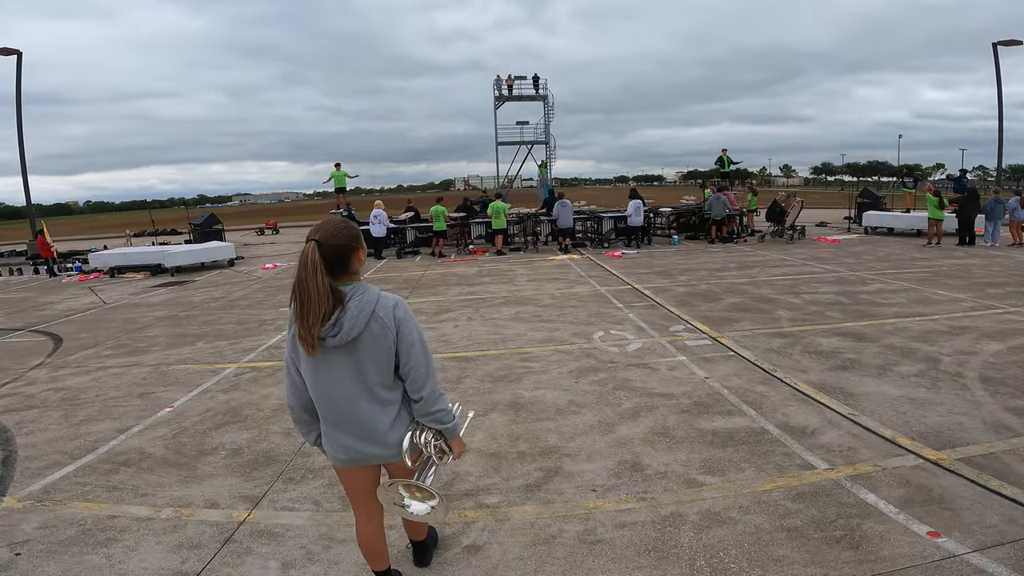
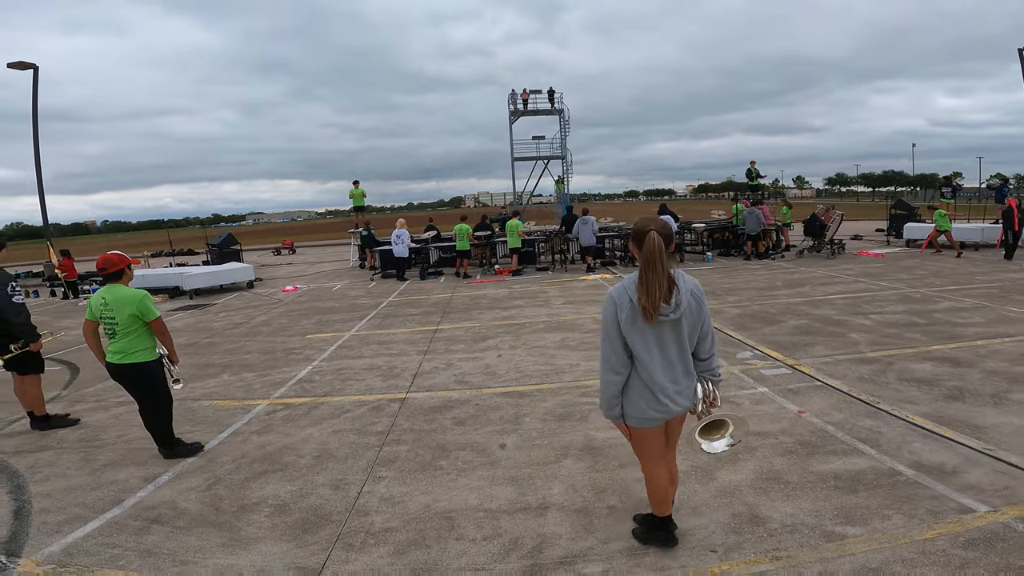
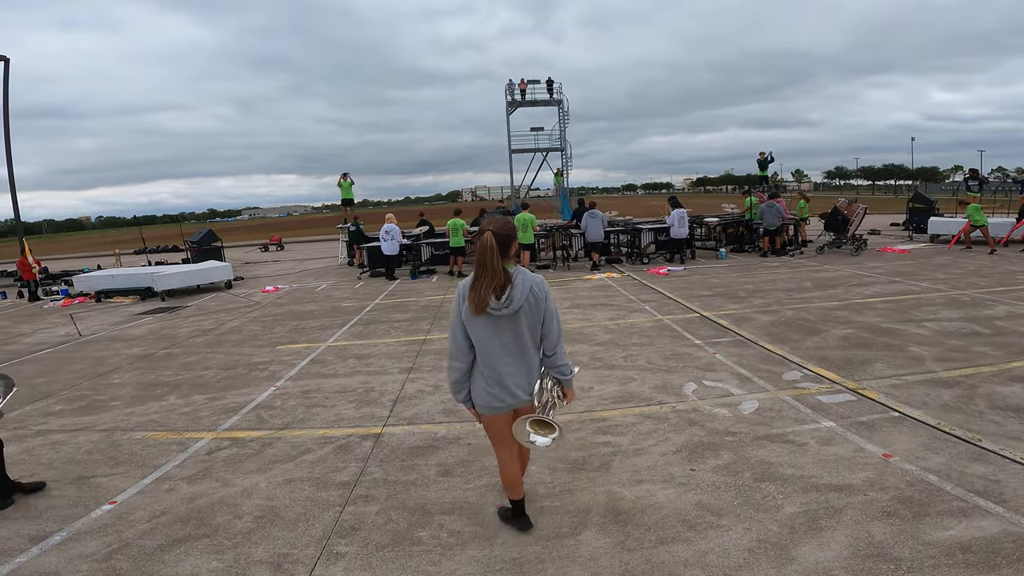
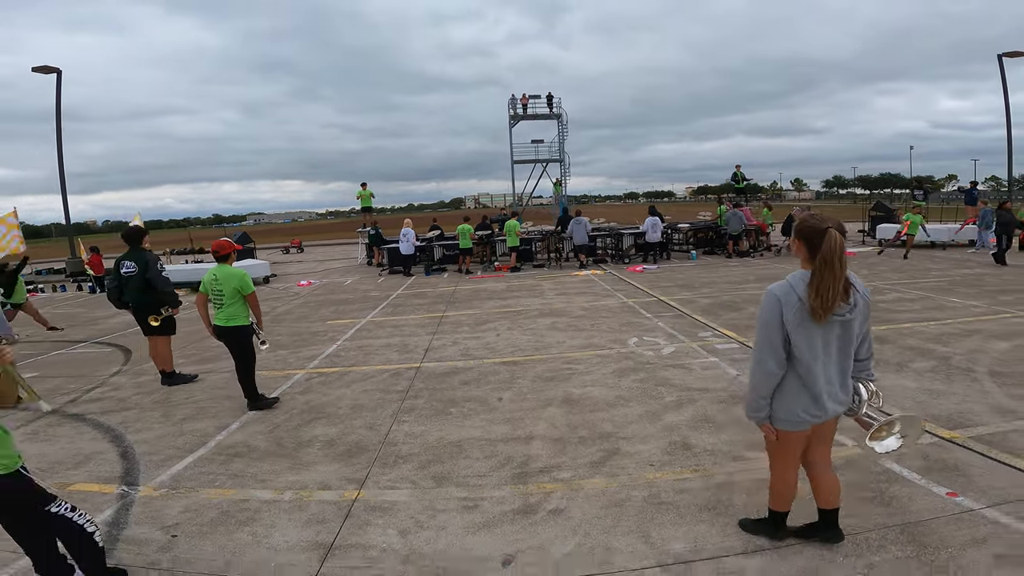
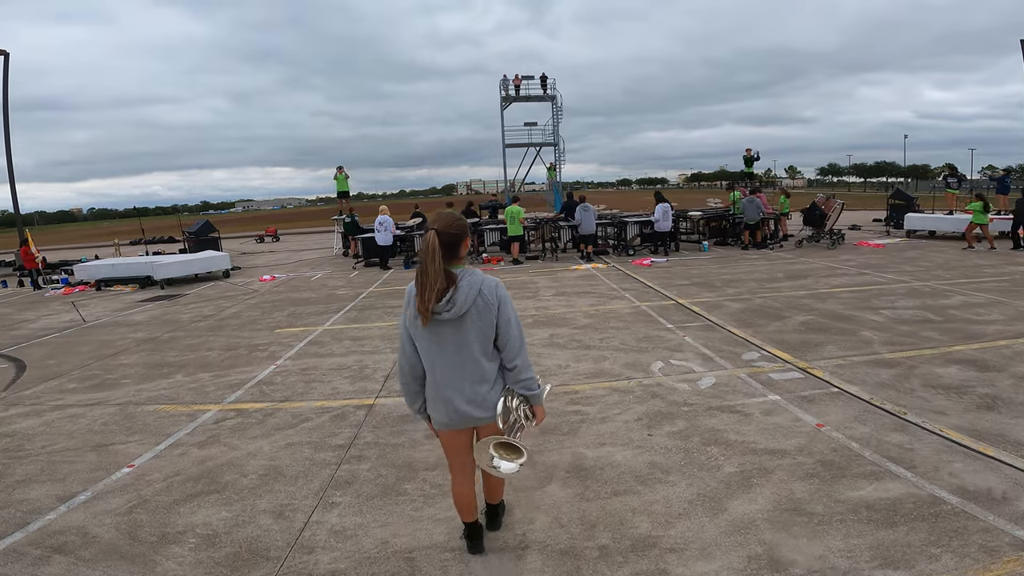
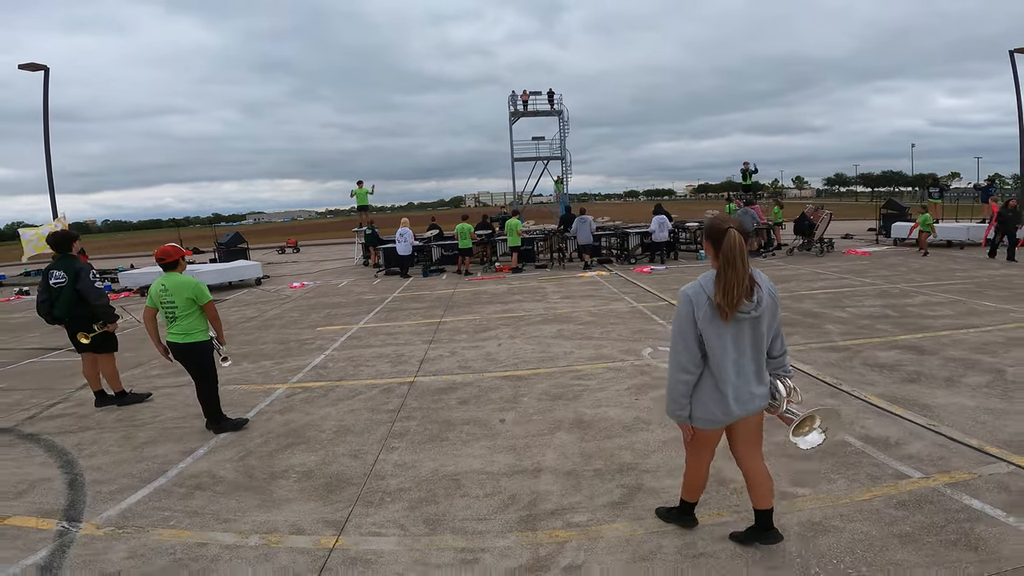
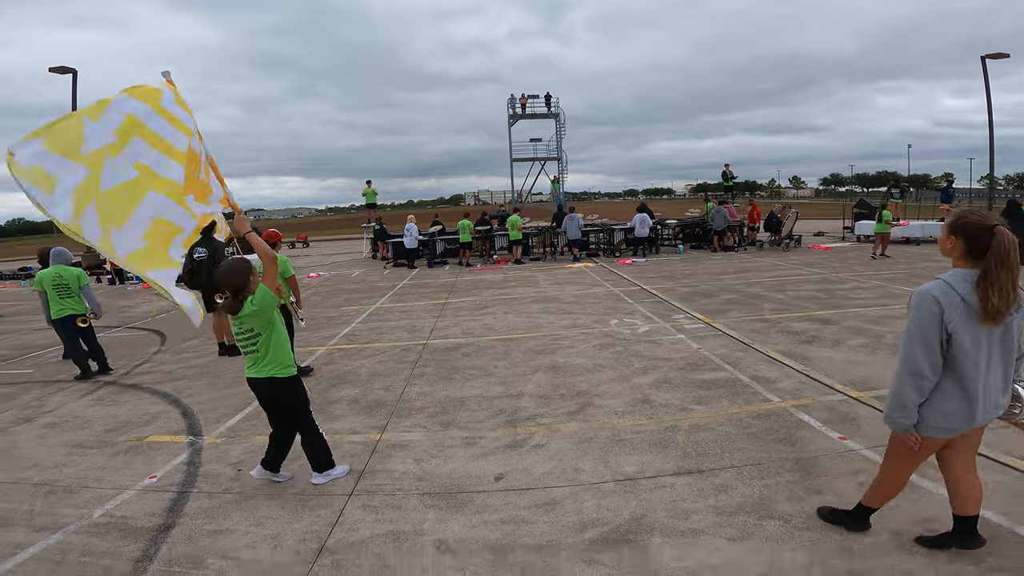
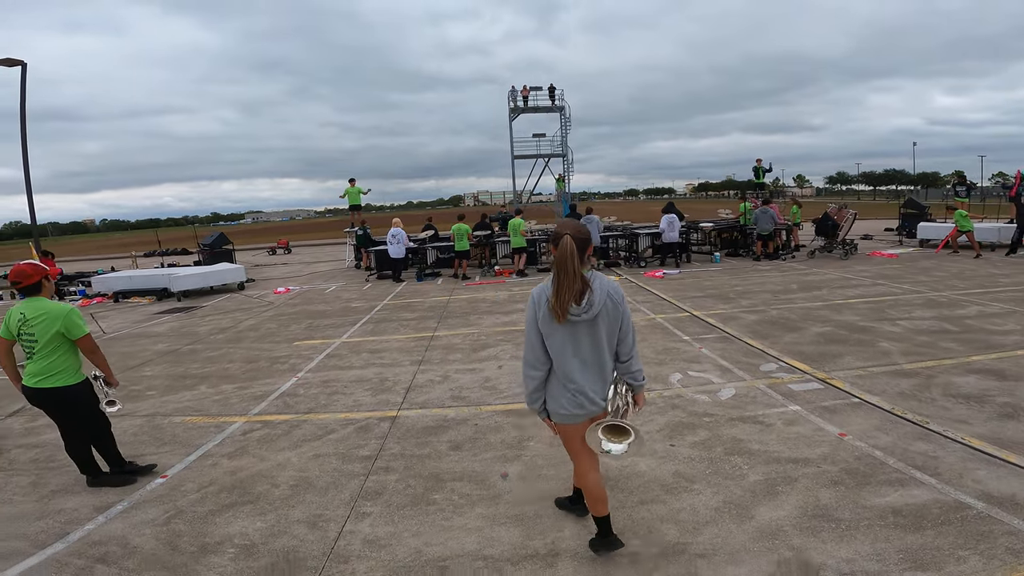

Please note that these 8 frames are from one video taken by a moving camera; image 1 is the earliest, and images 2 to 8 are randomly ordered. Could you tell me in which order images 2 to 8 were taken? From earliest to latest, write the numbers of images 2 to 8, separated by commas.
5, 3, 8, 2, 6, 4, 7
